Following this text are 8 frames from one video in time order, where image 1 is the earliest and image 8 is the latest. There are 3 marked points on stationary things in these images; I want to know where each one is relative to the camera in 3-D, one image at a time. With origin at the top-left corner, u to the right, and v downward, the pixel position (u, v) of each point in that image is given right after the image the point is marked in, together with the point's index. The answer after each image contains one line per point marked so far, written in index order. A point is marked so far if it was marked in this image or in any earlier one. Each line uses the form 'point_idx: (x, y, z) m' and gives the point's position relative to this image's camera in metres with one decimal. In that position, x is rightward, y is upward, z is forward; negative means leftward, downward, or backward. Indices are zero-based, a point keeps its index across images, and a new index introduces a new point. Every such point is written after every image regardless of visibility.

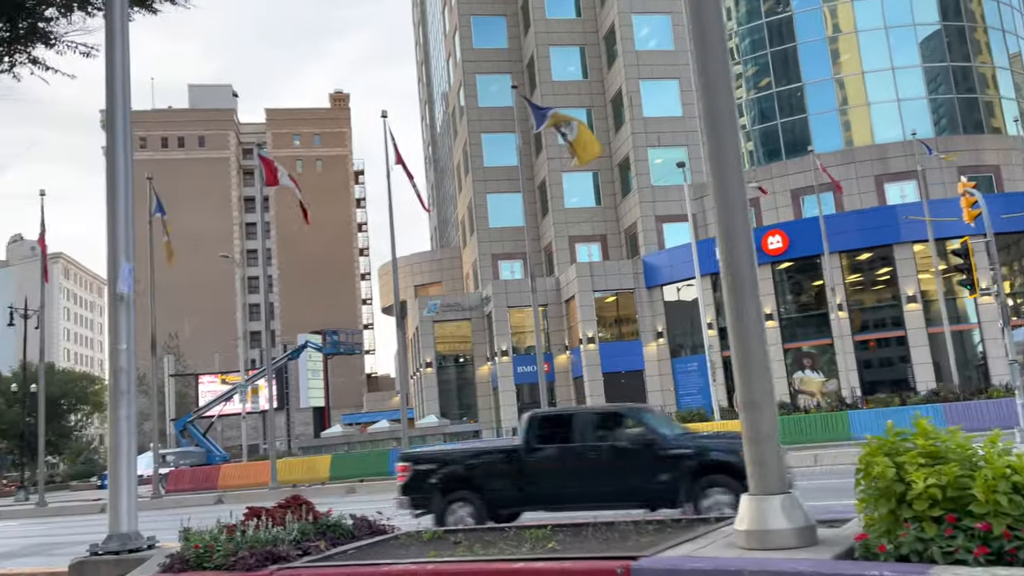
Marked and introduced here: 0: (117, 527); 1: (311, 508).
0: (-2.9, -1.8, +6.0) m
1: (-1.3, -1.5, +5.3) m
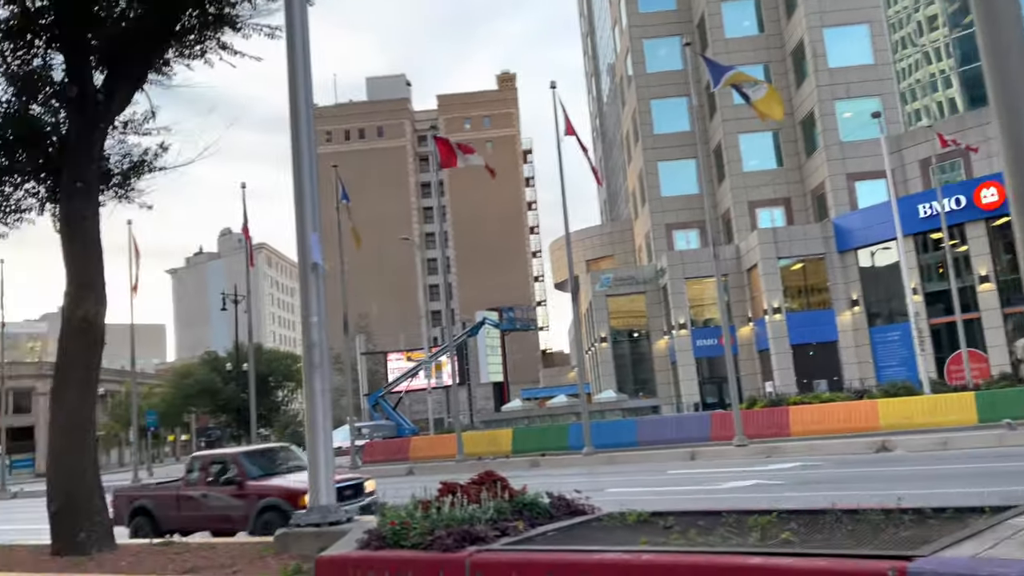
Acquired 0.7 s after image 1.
0: (-1.5, -1.6, +6.0) m
1: (0.0, -1.2, +5.0) m
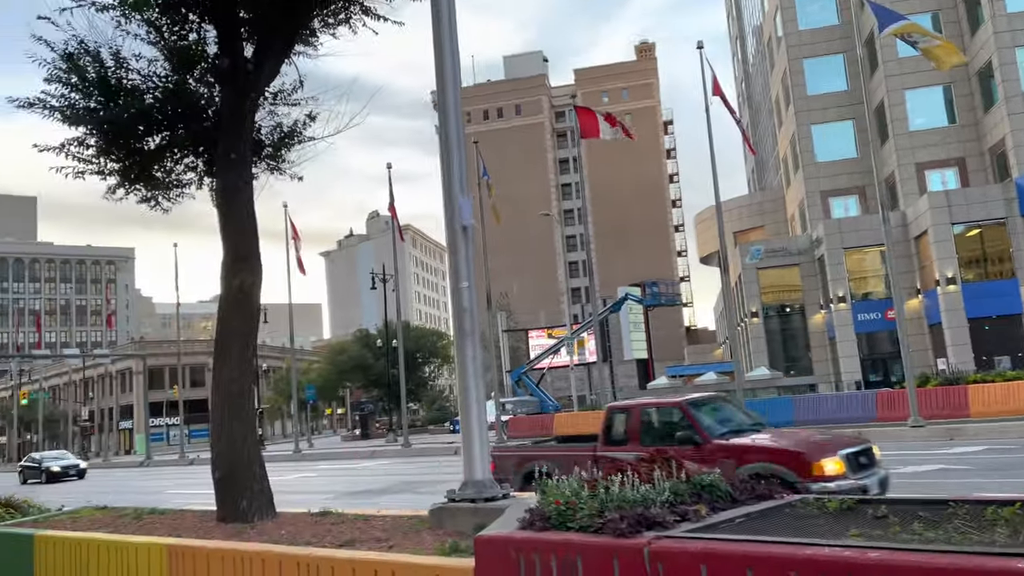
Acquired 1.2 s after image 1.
0: (-0.3, -1.3, +5.7) m
1: (+0.9, -1.0, +4.5) m
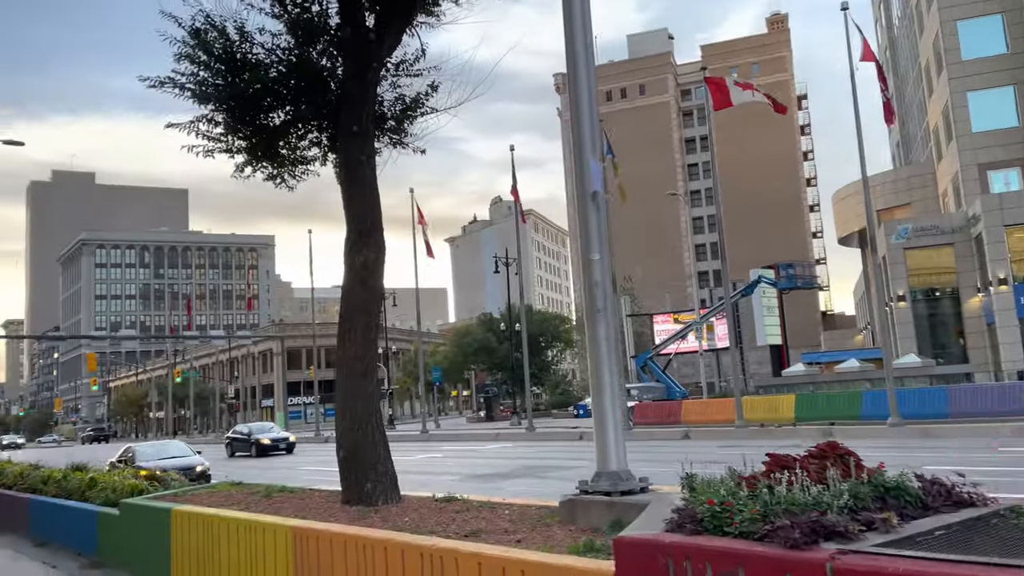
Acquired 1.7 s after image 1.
0: (+0.6, -1.1, +5.2) m
1: (+1.6, -0.8, +3.8) m
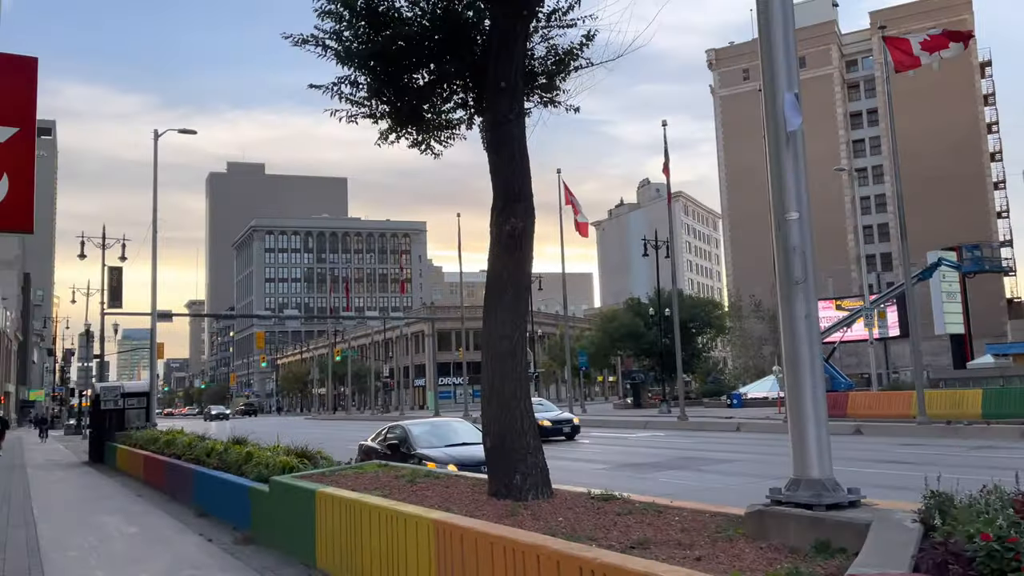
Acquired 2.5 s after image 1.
0: (+1.5, -1.0, +4.3) m
1: (+2.3, -0.7, +2.7) m
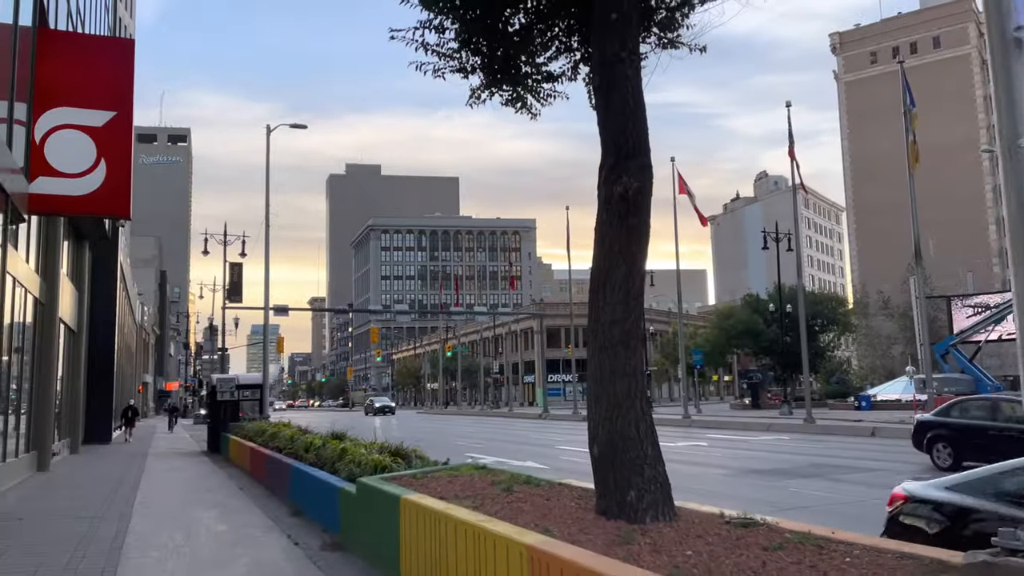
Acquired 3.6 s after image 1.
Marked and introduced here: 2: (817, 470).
0: (+2.0, -0.8, +3.0) m
1: (+2.5, -0.5, +1.3) m
2: (+6.0, -3.6, +16.0) m
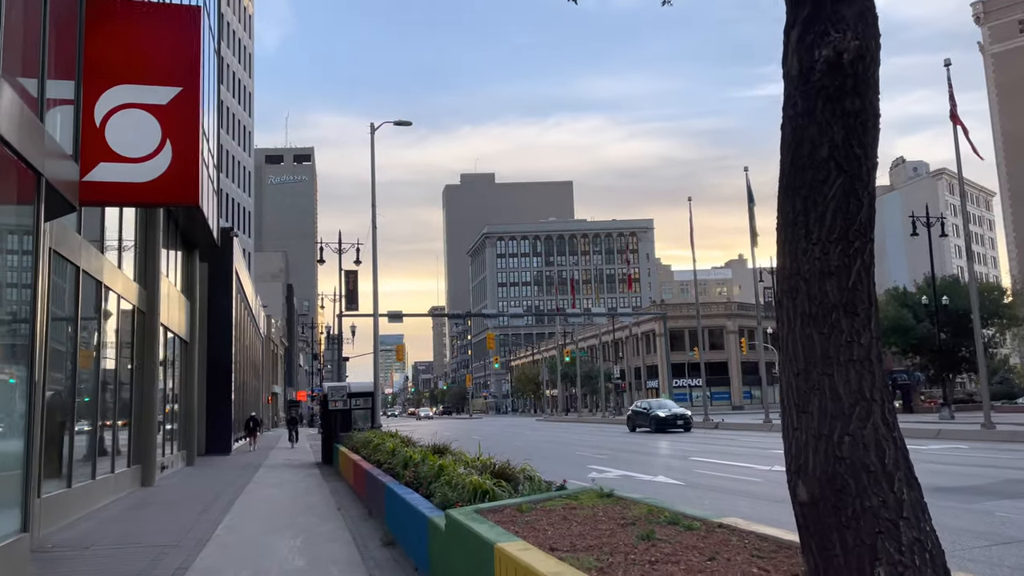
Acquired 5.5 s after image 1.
0: (+2.2, -0.5, +0.7) m
1: (+2.5, -0.2, -1.0) m
2: (+8.2, -3.2, +13.0) m
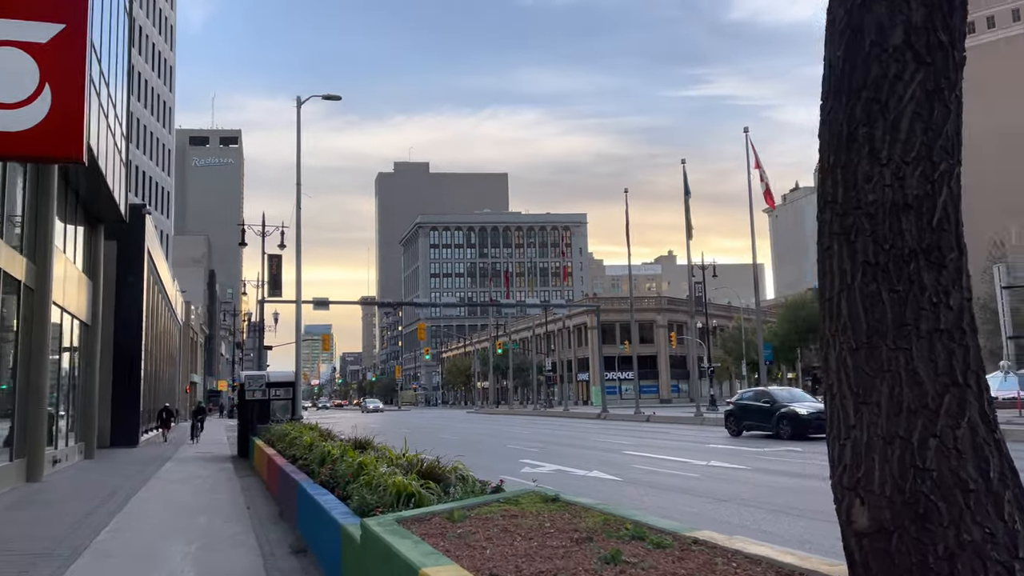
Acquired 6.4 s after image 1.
0: (+2.2, -0.4, -0.1) m
1: (+2.6, -0.1, -1.8) m
2: (+7.1, -3.1, +12.7) m
